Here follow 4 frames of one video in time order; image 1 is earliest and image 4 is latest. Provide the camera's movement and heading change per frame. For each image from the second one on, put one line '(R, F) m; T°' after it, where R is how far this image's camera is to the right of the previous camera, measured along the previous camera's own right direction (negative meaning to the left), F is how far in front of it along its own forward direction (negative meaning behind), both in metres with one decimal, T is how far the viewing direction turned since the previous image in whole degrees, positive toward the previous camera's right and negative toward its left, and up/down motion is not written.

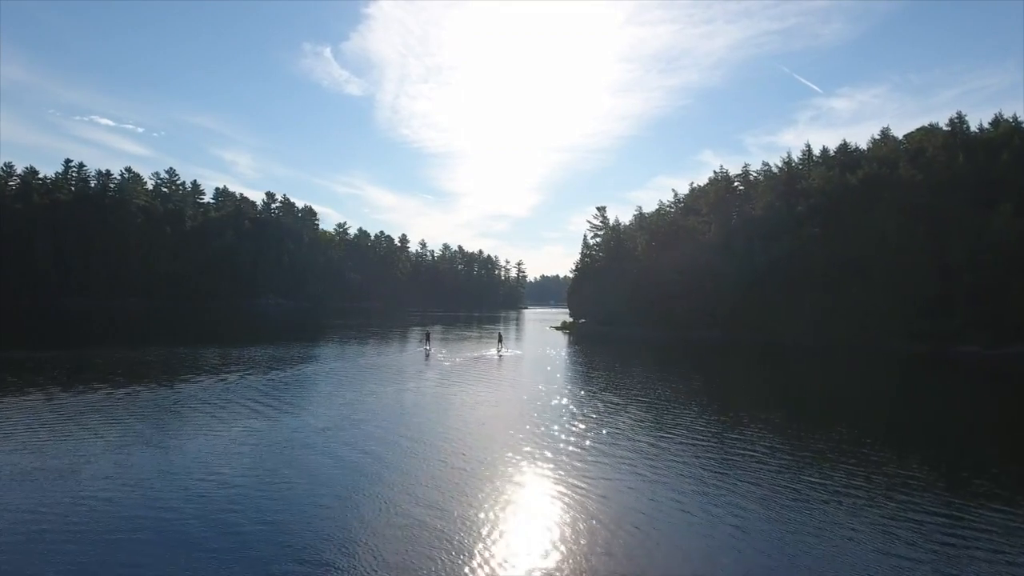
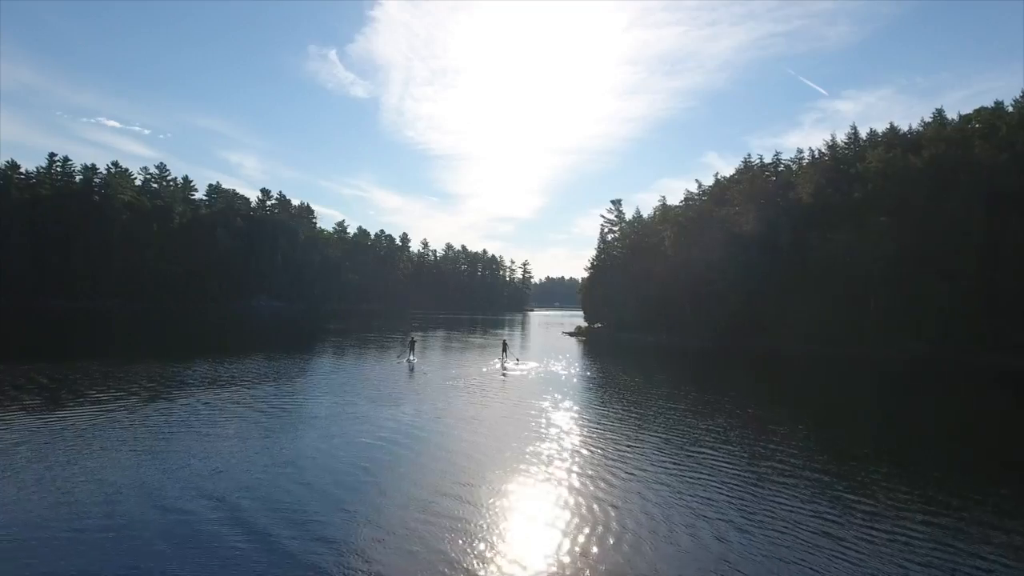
(-0.2, +5.3) m; 0°
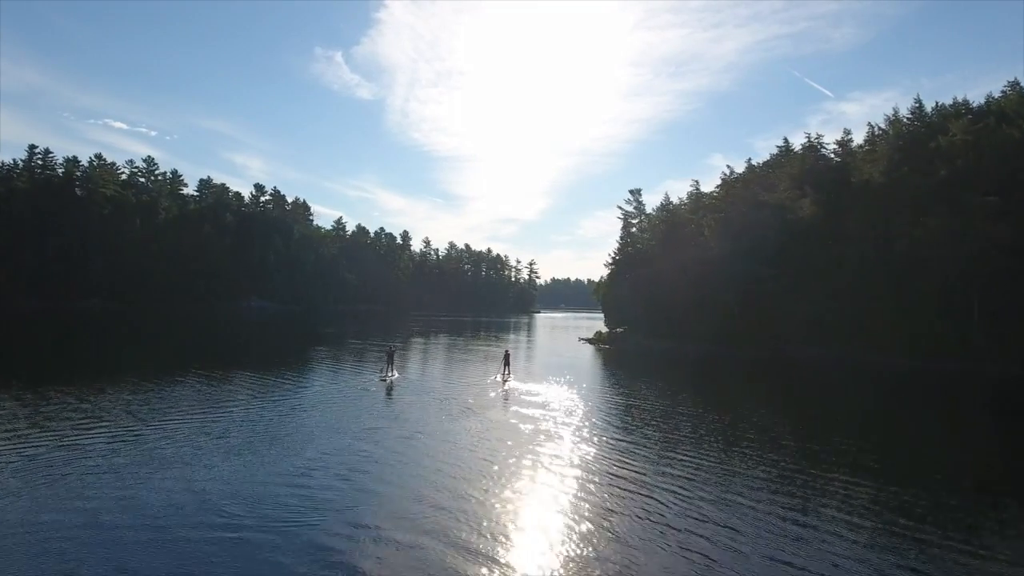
(-0.2, +5.7) m; 0°
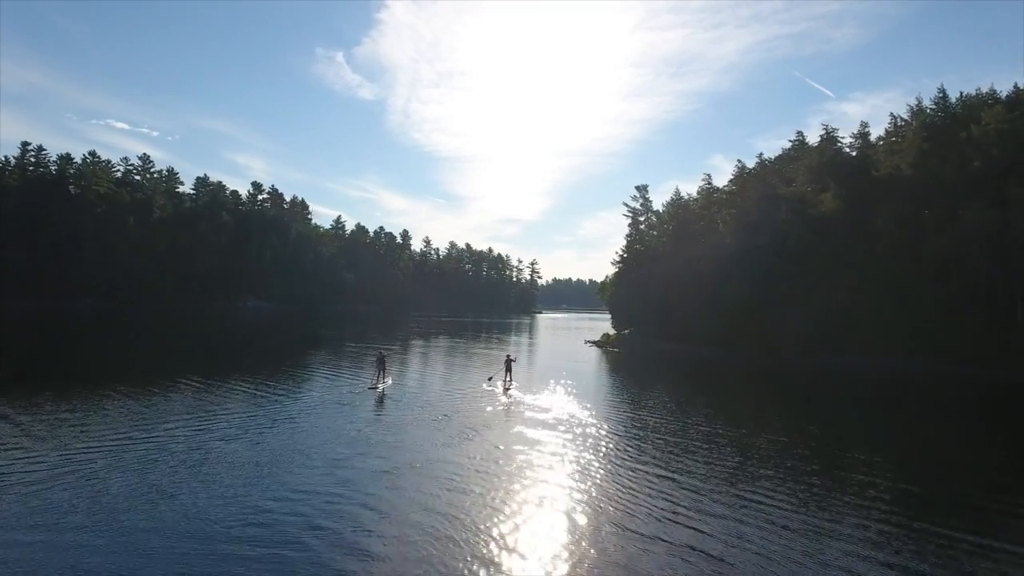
(-0.1, +1.8) m; 0°
